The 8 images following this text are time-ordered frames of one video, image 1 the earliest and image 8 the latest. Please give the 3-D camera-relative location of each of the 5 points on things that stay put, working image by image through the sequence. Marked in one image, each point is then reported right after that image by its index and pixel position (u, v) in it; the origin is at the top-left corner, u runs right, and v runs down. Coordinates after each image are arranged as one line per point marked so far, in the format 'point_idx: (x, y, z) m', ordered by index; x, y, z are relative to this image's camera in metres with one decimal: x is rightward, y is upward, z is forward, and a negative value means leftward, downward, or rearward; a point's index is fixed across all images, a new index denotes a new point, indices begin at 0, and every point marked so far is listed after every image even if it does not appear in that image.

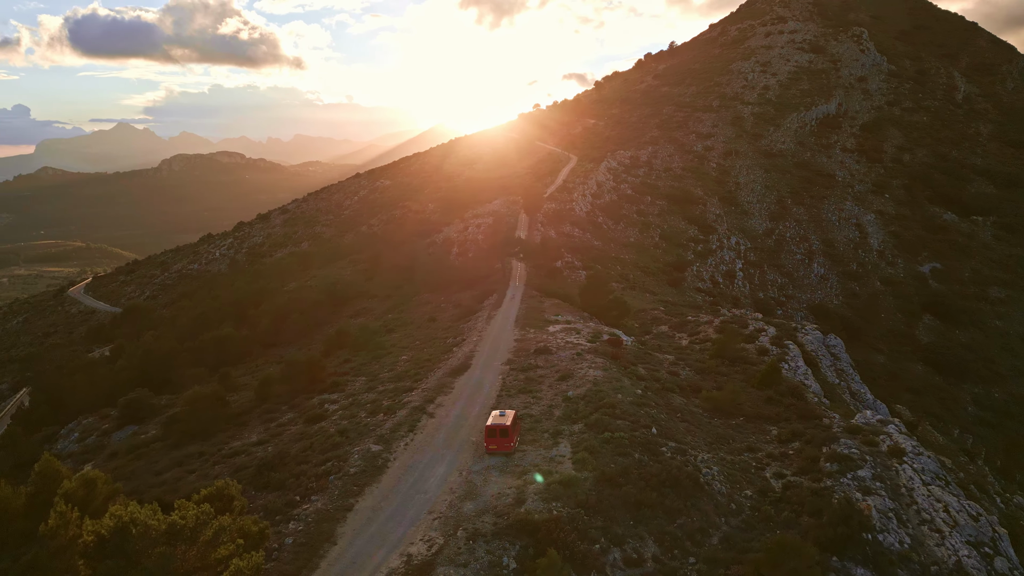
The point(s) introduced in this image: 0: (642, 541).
0: (+2.8, -5.3, +15.4) m
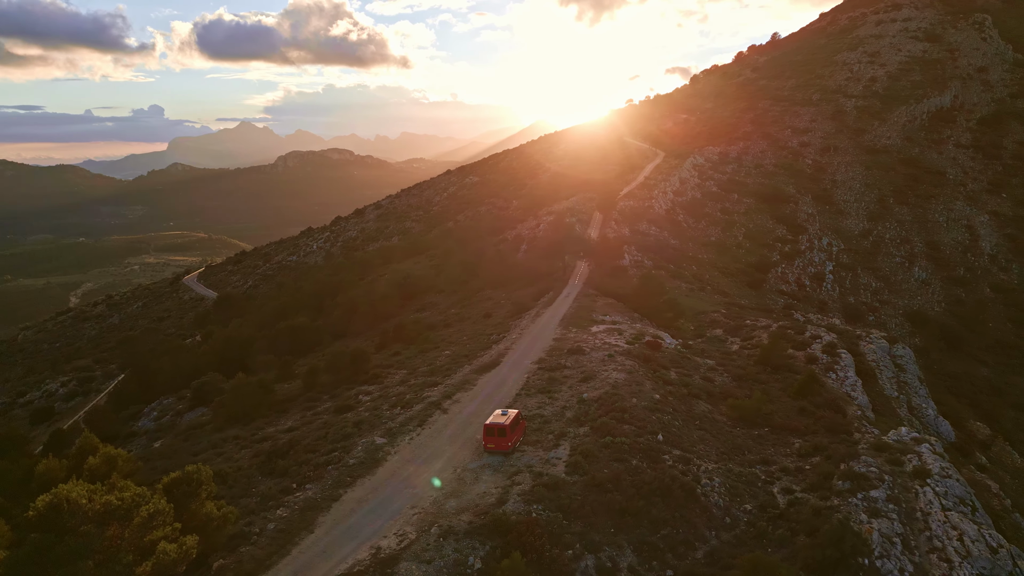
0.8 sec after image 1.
0: (+2.2, -5.4, +15.0) m
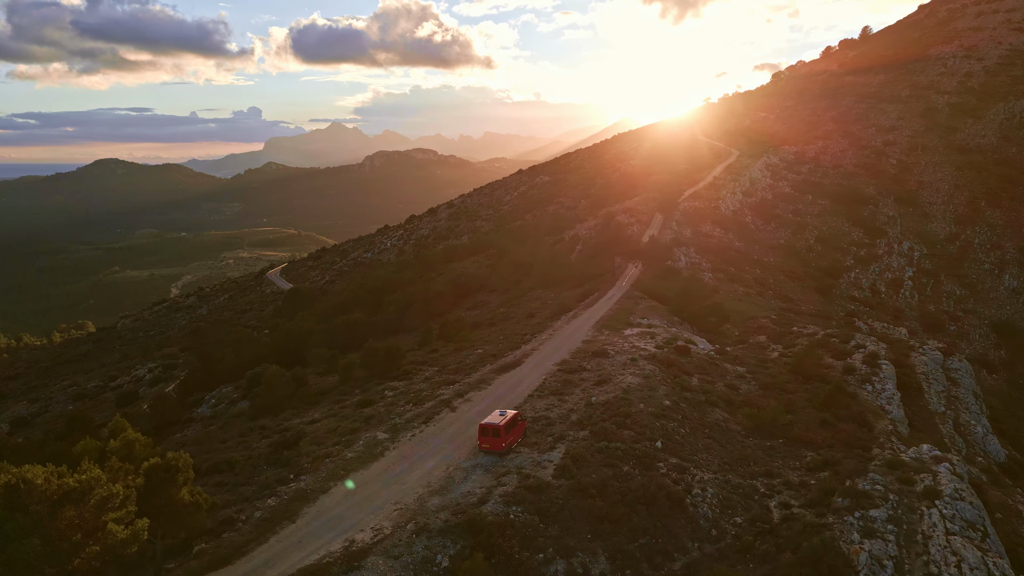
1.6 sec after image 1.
0: (+1.7, -5.5, +14.8) m
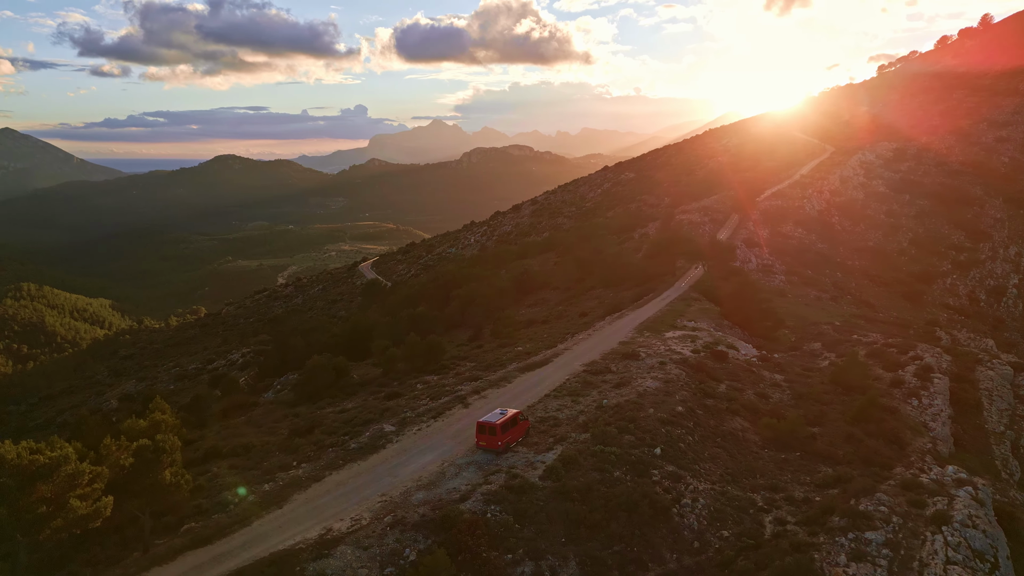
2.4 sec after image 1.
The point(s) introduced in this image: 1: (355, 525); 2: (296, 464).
0: (+1.0, -5.5, +14.7) m
1: (-3.3, -5.0, +15.5) m
2: (-5.7, -4.6, +18.9) m
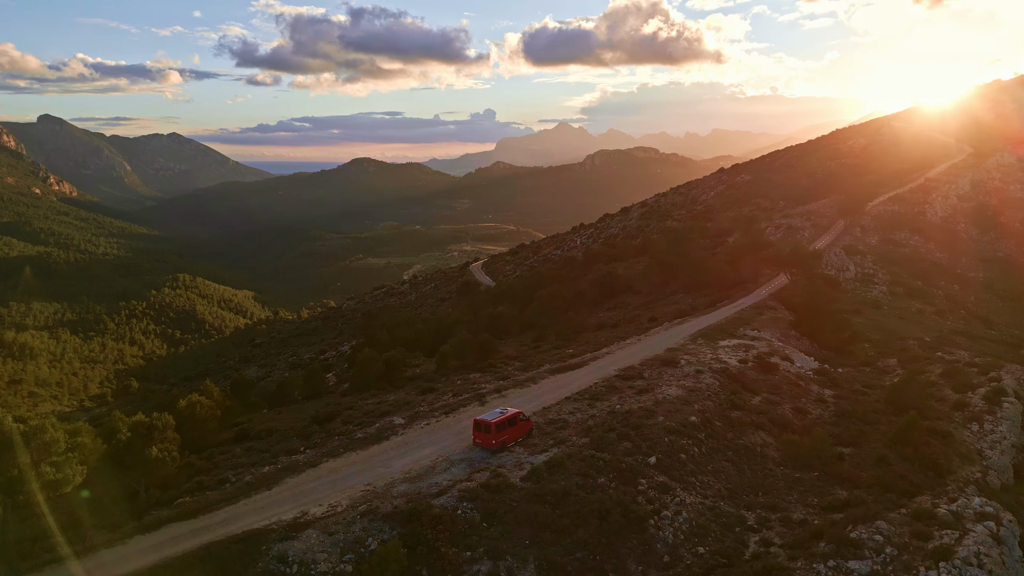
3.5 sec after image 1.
0: (+0.2, -5.5, +14.6) m
1: (-4.0, -4.9, +16.0) m
2: (-5.7, -4.4, +19.8) m
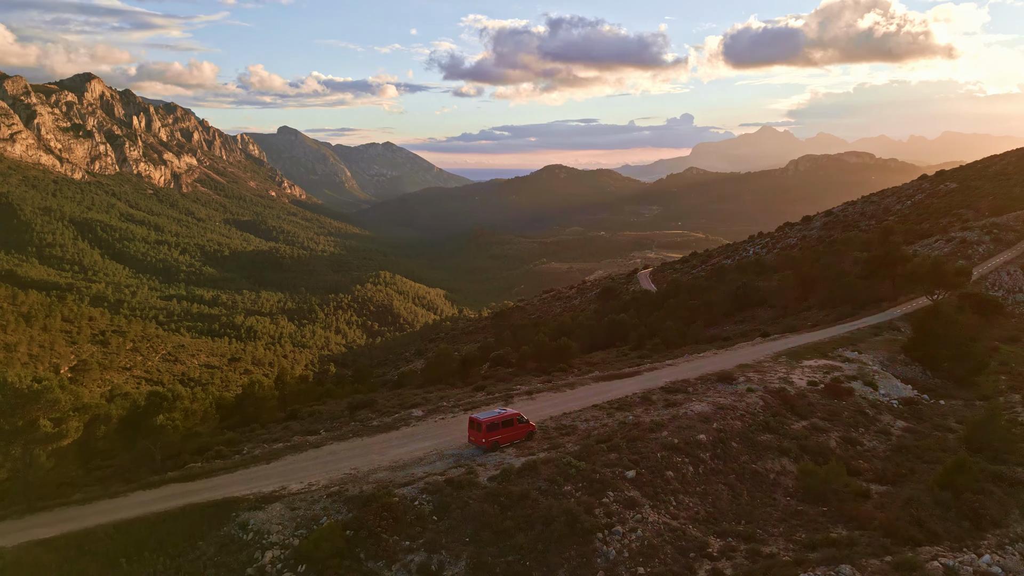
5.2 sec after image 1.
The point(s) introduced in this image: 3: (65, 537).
0: (-1.2, -5.5, +14.8) m
1: (-4.9, -4.7, +17.2) m
2: (-5.6, -4.2, +21.3) m
3: (-9.2, -5.2, +15.0) m
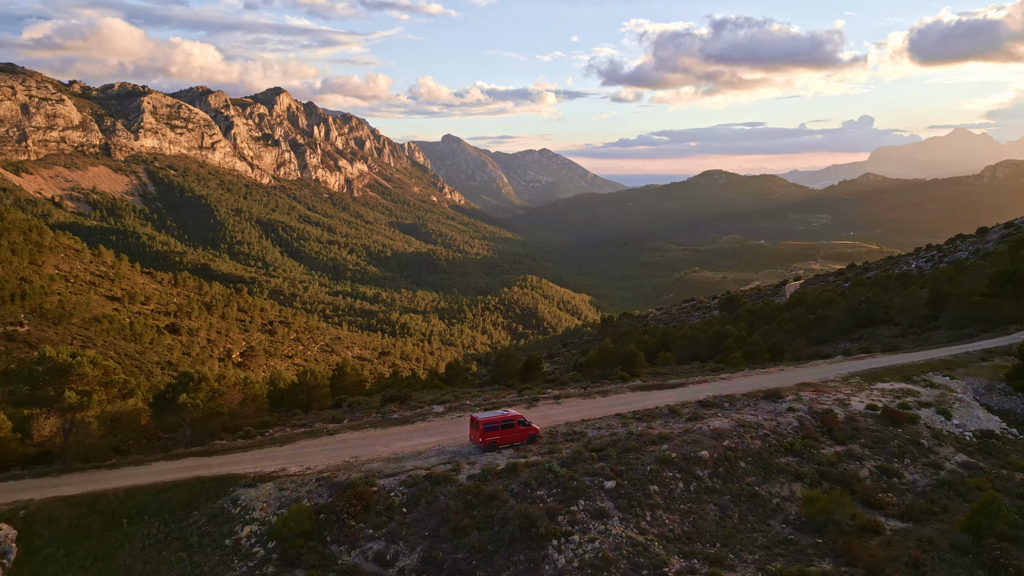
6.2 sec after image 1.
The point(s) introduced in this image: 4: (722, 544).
0: (-2.2, -5.5, +15.2) m
1: (-5.3, -4.6, +18.3) m
2: (-5.2, -4.1, +22.5) m
3: (-10.0, -4.9, +17.0) m
4: (+4.6, -5.5, +15.5) m
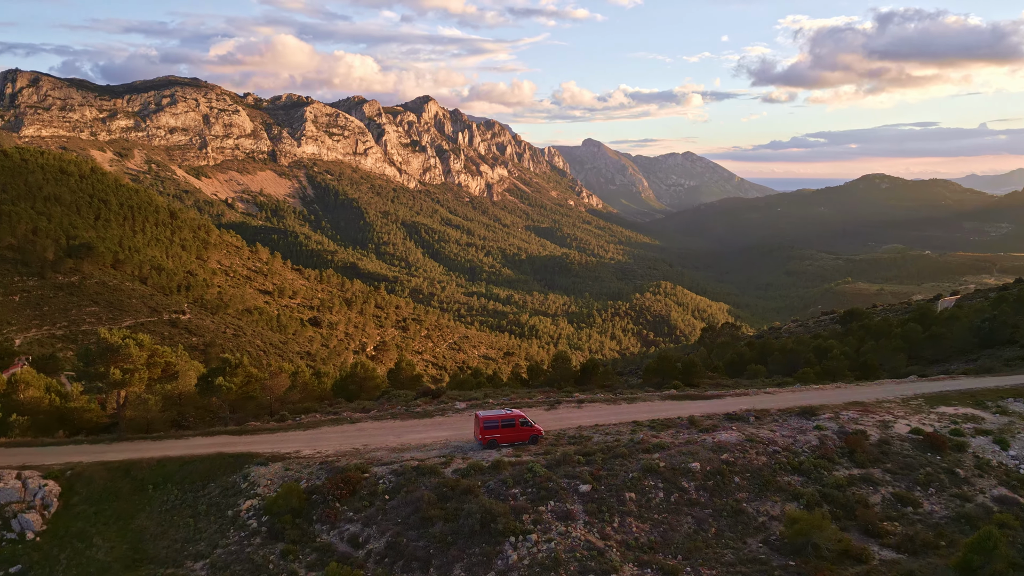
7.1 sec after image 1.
0: (-3.0, -5.5, +16.2) m
1: (-5.4, -4.6, +19.8) m
2: (-4.6, -4.1, +23.9) m
3: (-10.4, -4.7, +19.4) m
4: (+3.7, -5.7, +15.3) m
